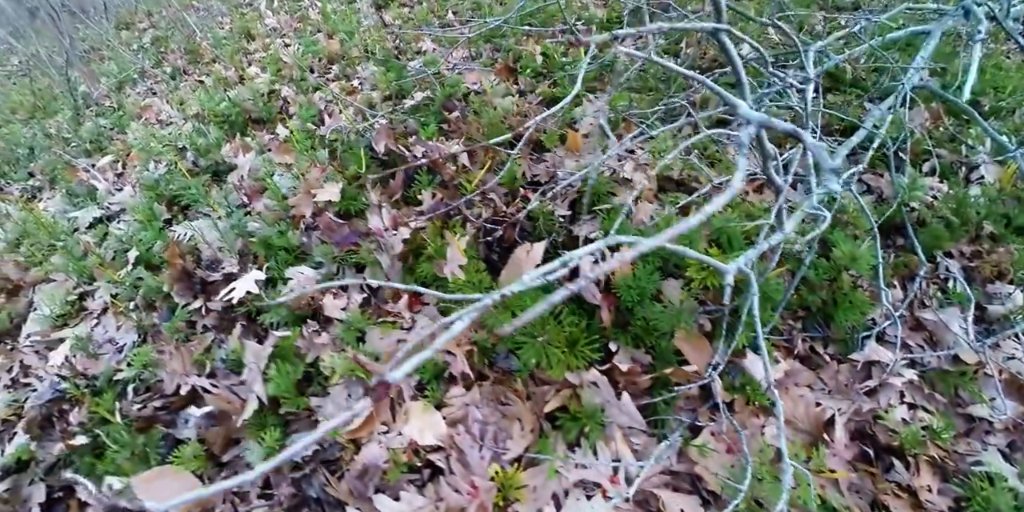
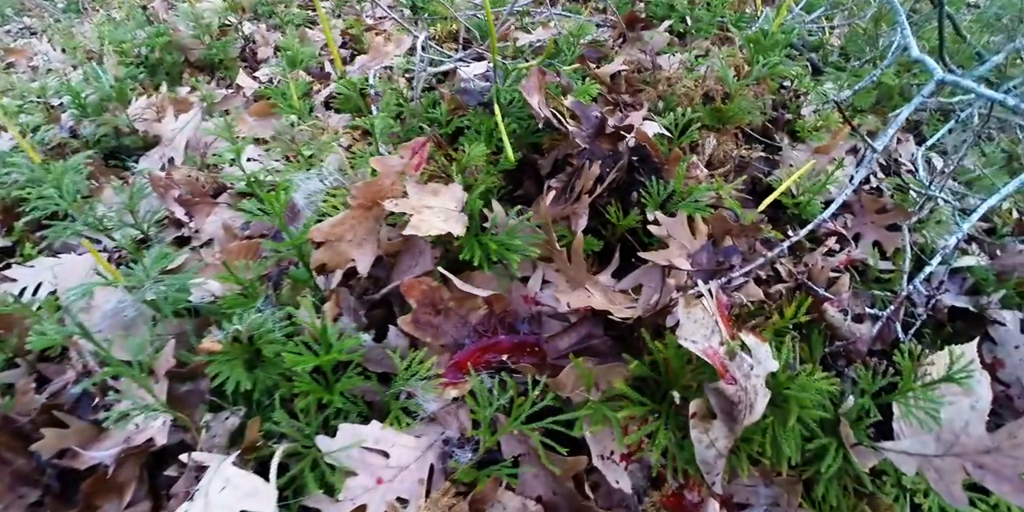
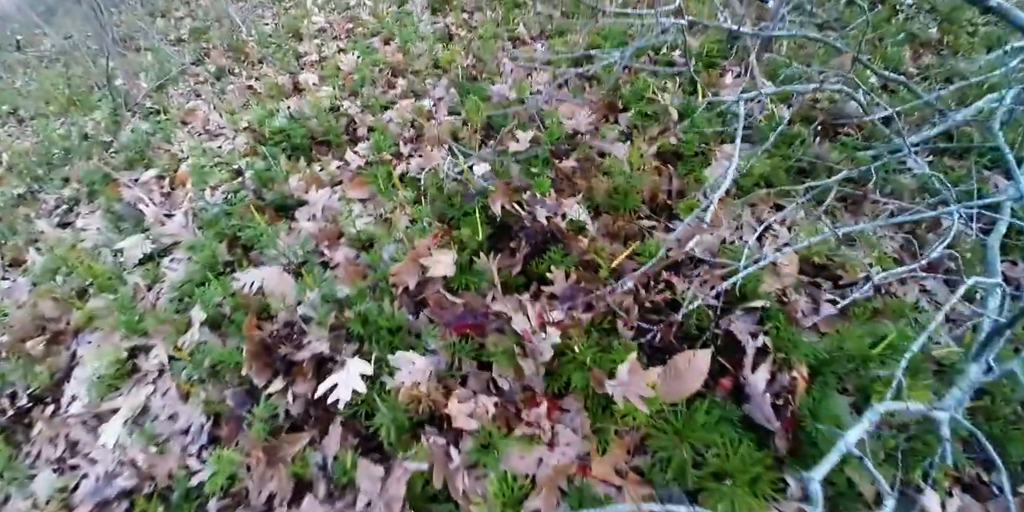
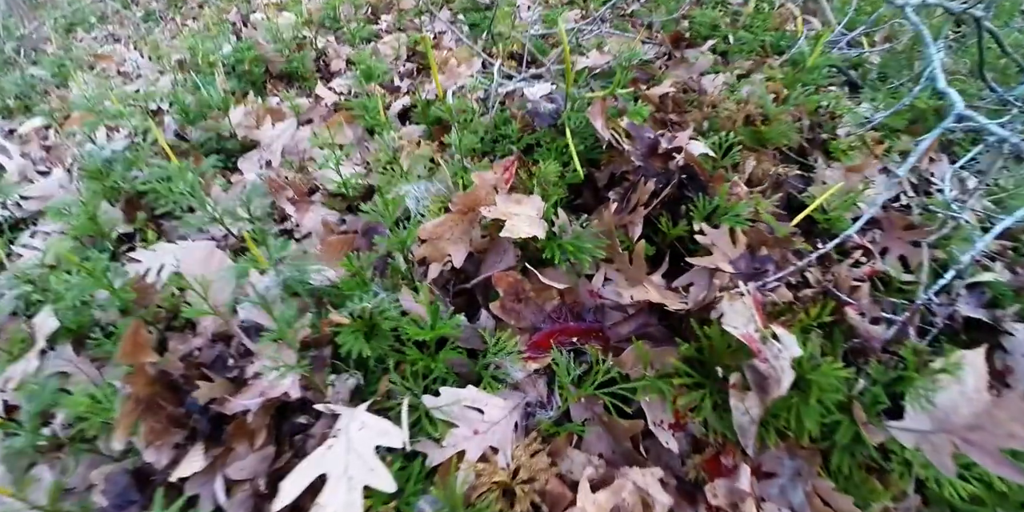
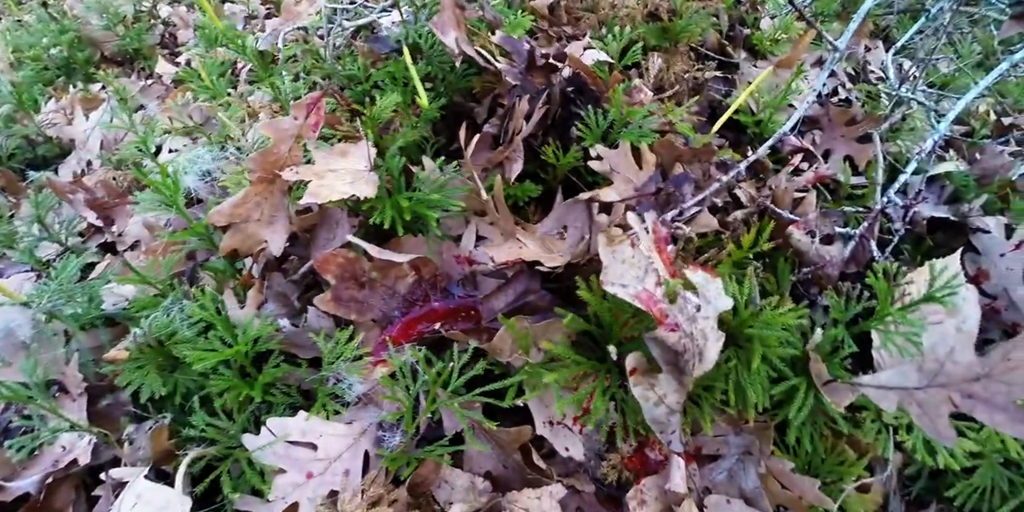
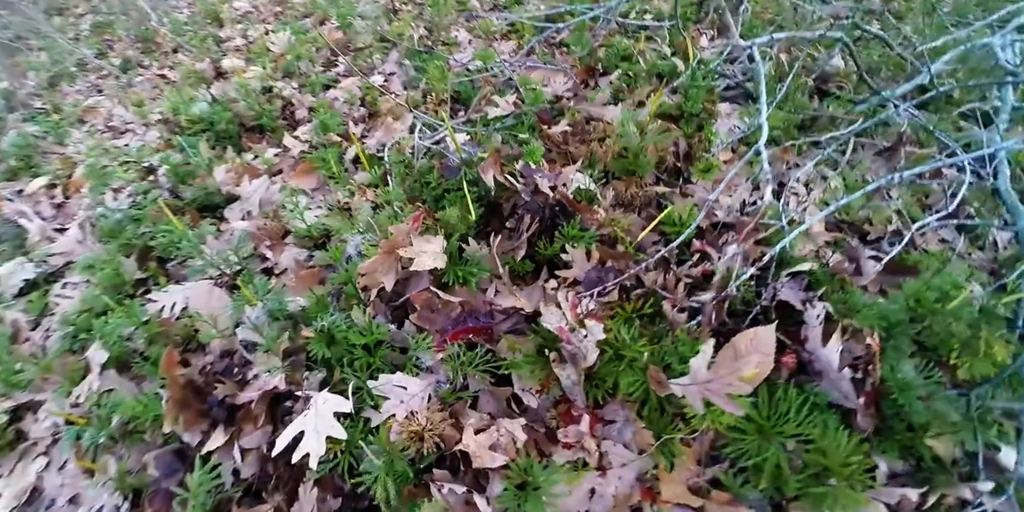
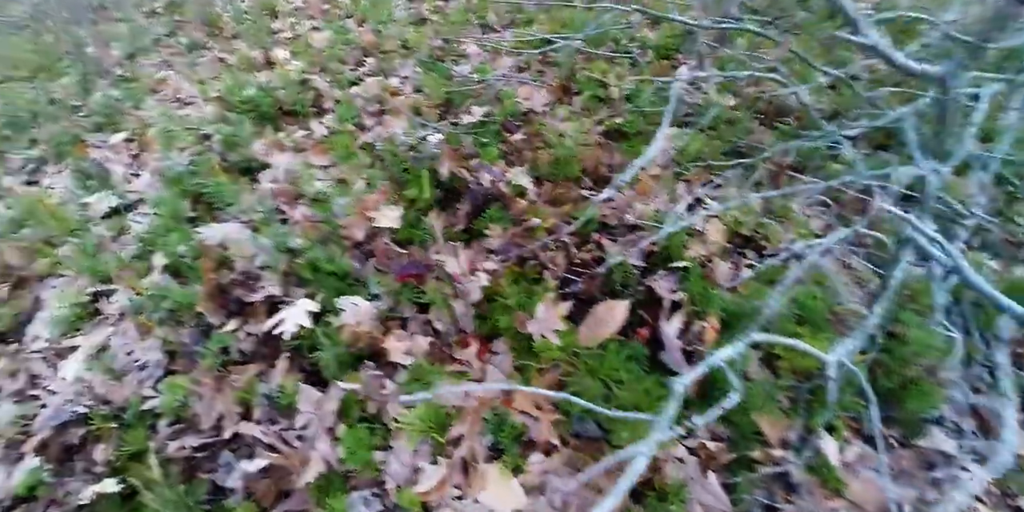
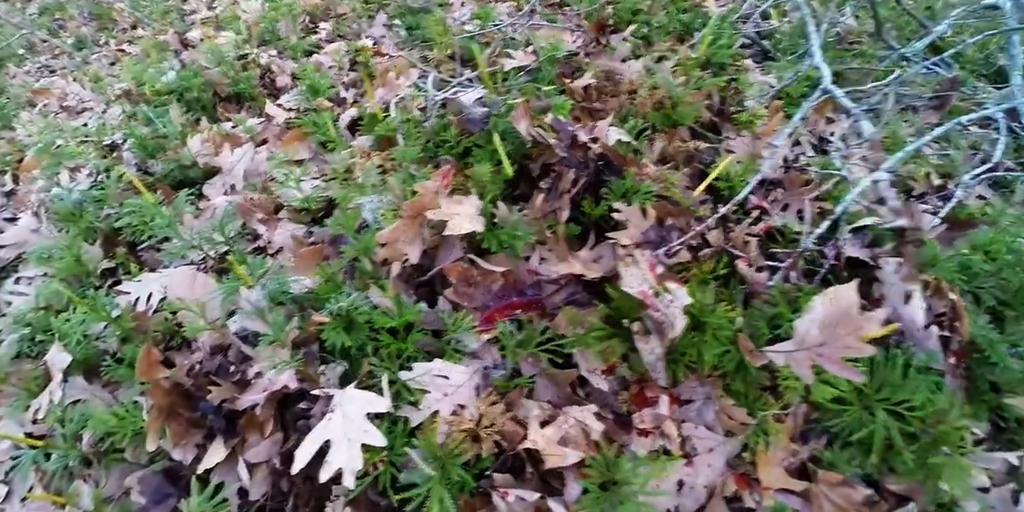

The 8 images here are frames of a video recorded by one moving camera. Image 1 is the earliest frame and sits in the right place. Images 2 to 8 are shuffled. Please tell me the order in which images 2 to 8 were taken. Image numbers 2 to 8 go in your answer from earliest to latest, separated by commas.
7, 3, 6, 8, 4, 2, 5
